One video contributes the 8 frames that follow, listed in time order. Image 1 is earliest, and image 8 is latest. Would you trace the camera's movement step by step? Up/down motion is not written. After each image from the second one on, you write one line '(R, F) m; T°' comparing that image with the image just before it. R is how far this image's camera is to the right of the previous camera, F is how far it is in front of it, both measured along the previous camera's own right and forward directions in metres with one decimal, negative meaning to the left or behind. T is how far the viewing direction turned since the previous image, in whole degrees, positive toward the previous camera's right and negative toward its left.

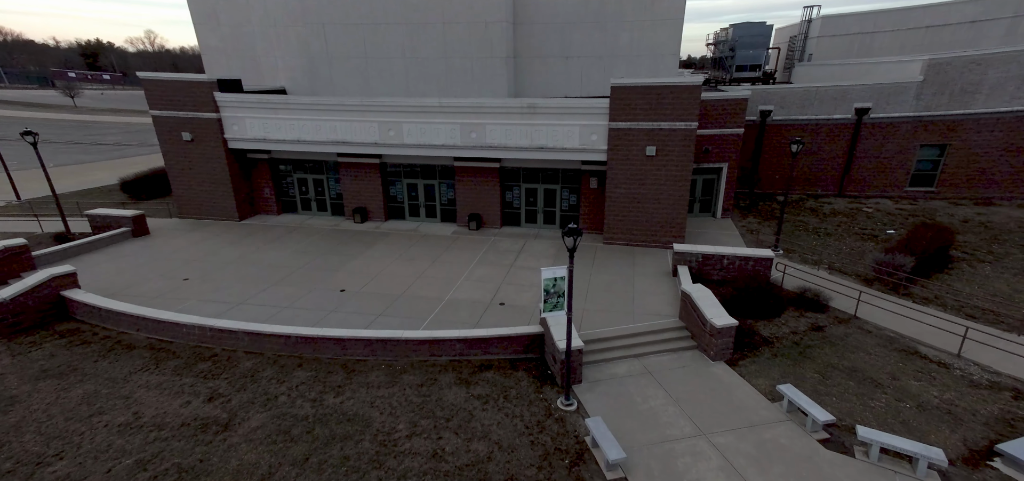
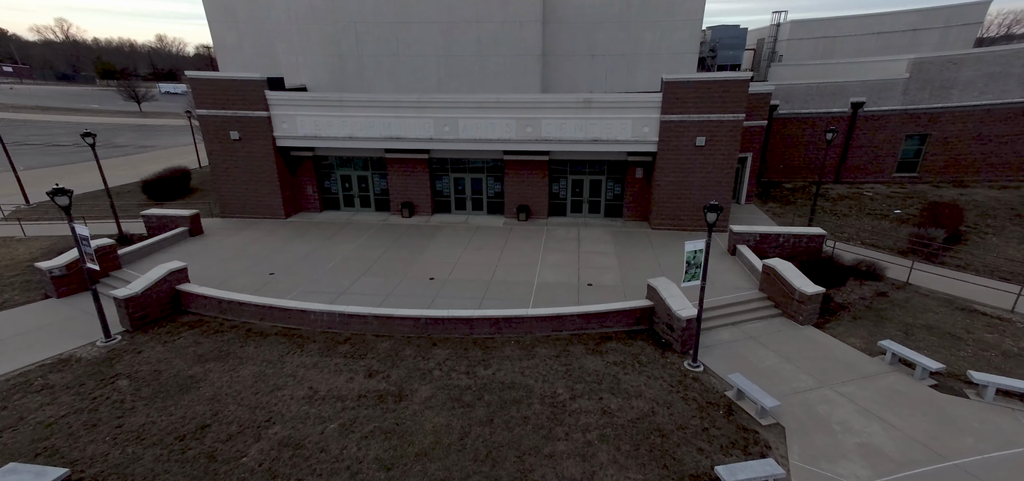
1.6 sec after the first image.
(-3.2, -0.6) m; +4°
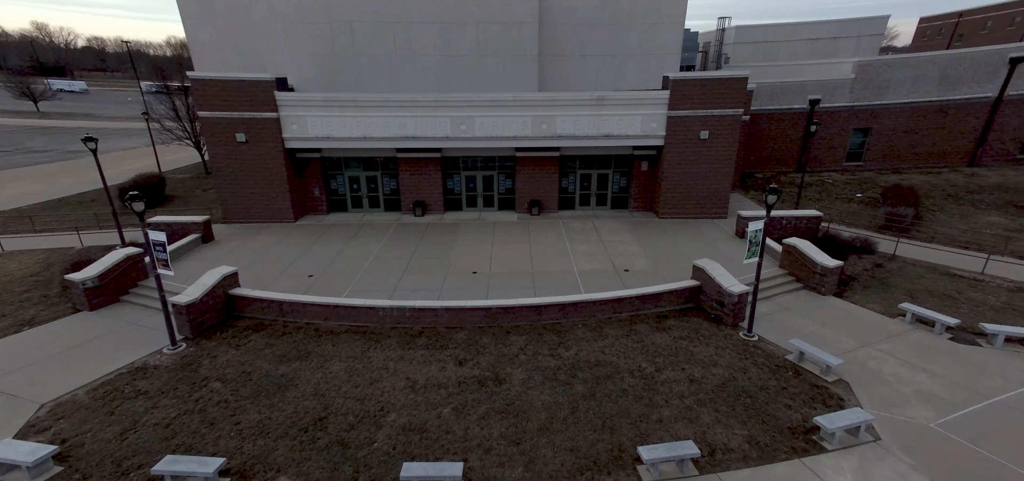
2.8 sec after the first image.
(-2.5, -0.3) m; +6°
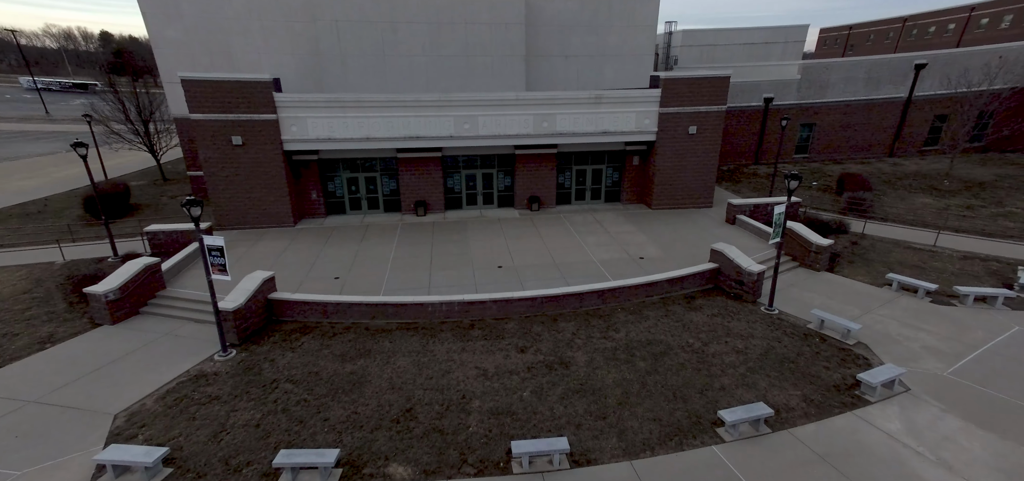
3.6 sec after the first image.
(-2.1, -0.3) m; +6°
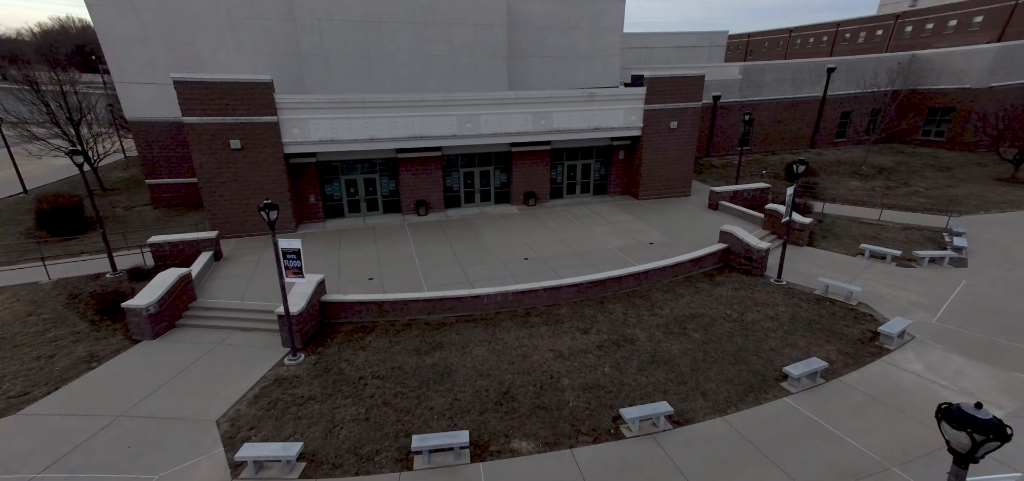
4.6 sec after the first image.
(-2.5, -0.3) m; +7°
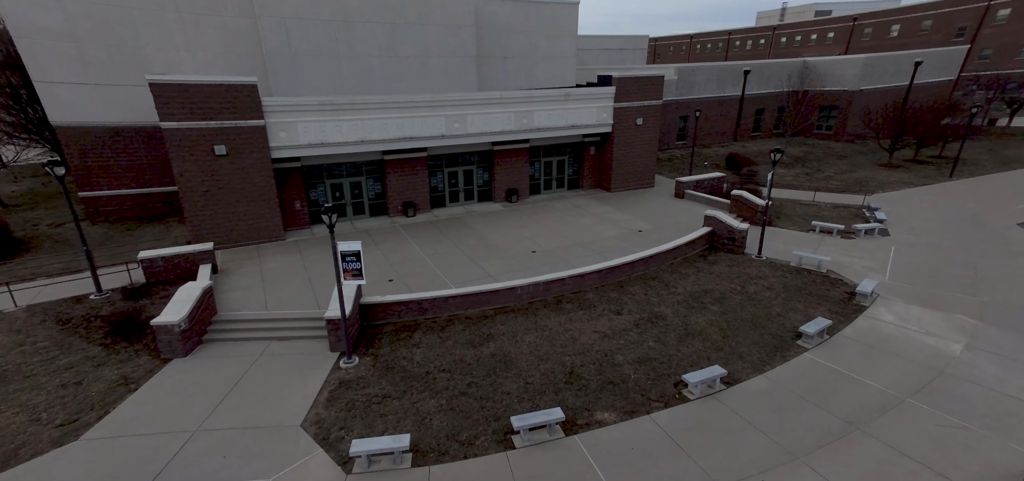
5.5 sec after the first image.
(-2.3, -0.3) m; +8°
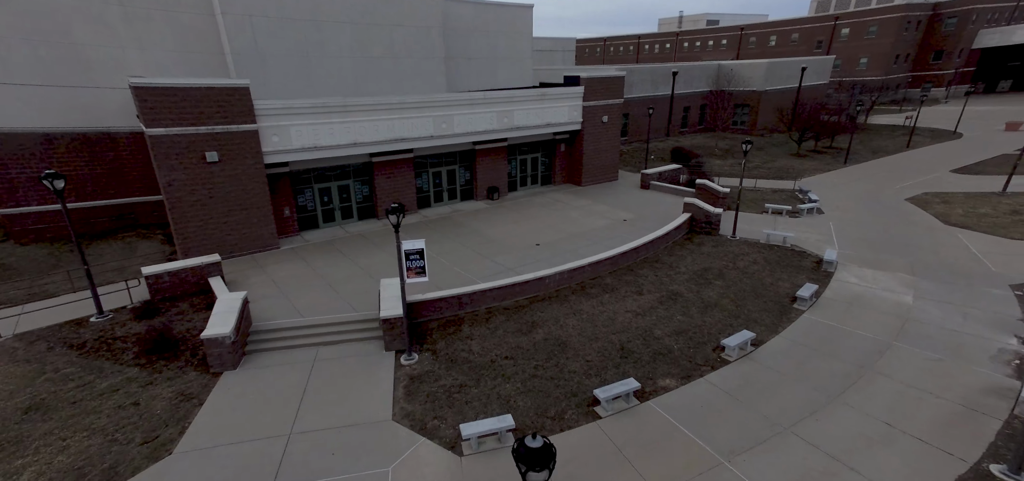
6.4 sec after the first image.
(-2.4, -0.4) m; +8°
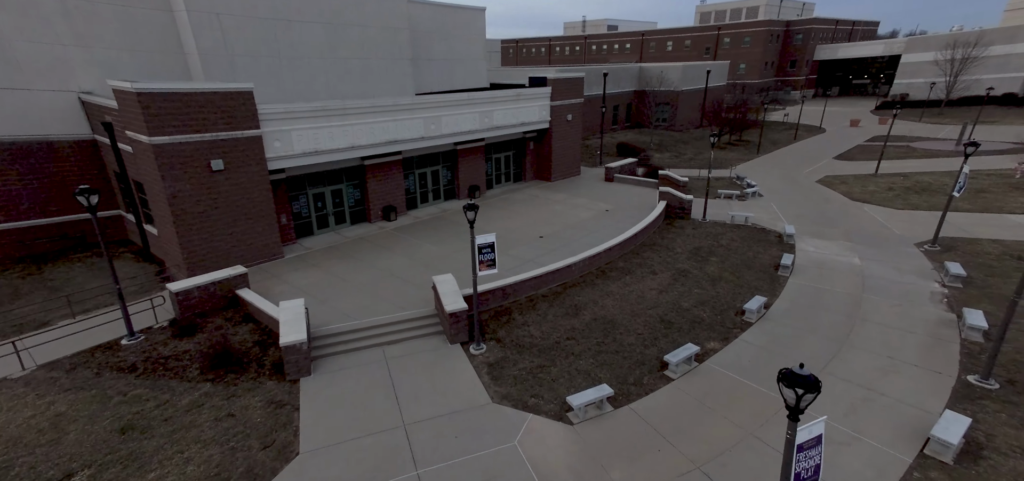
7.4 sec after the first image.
(-2.8, -0.5) m; +9°
